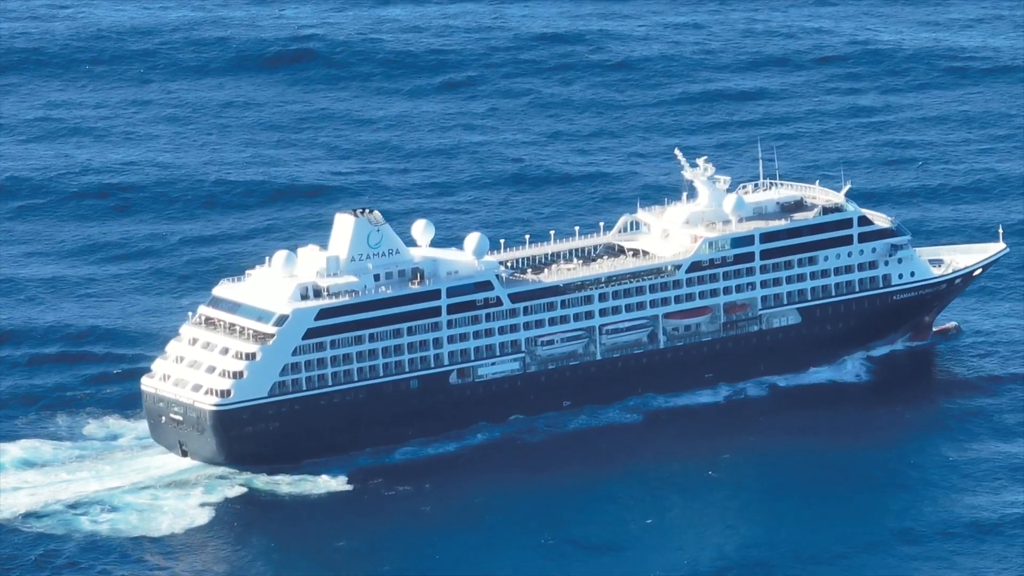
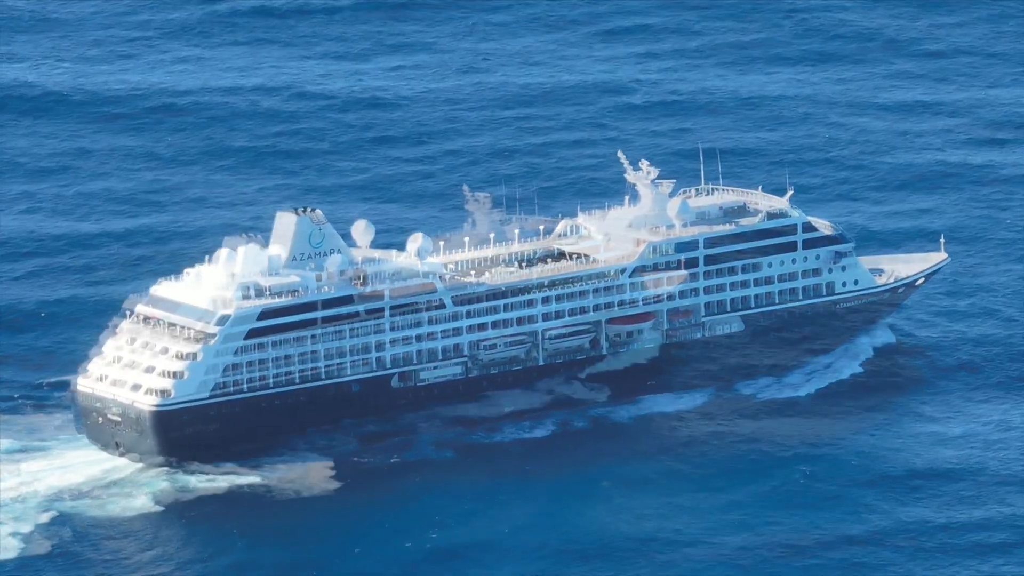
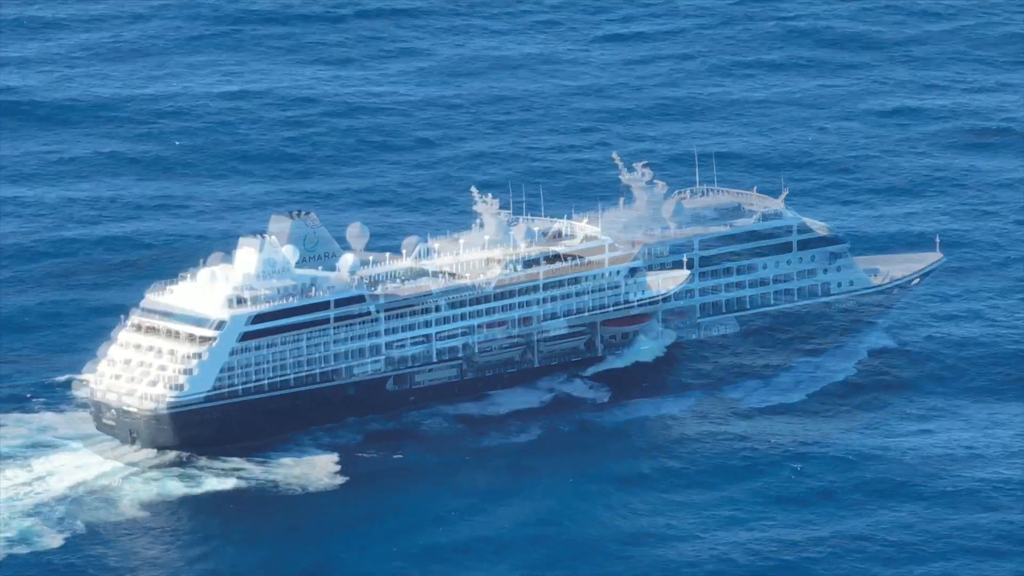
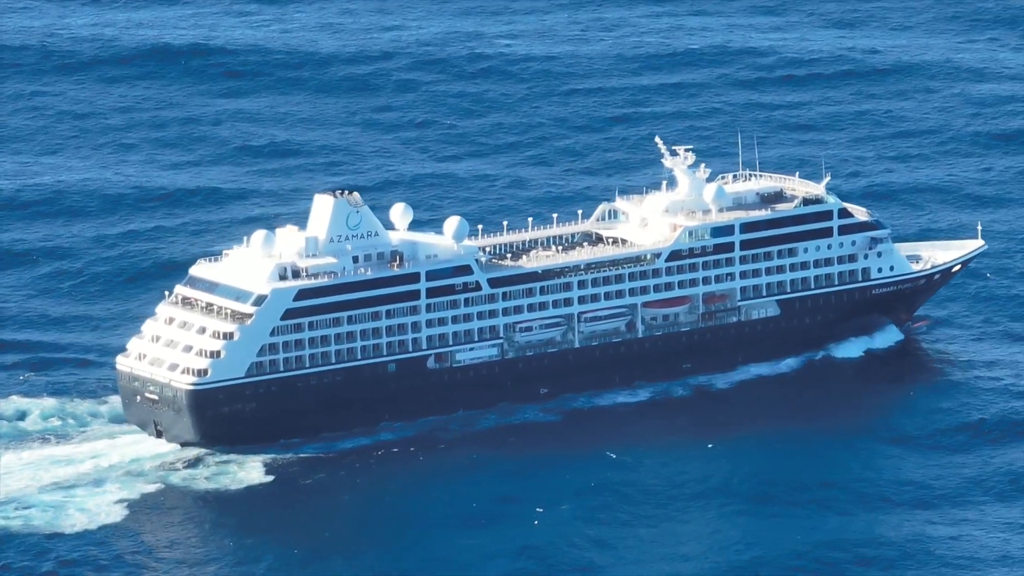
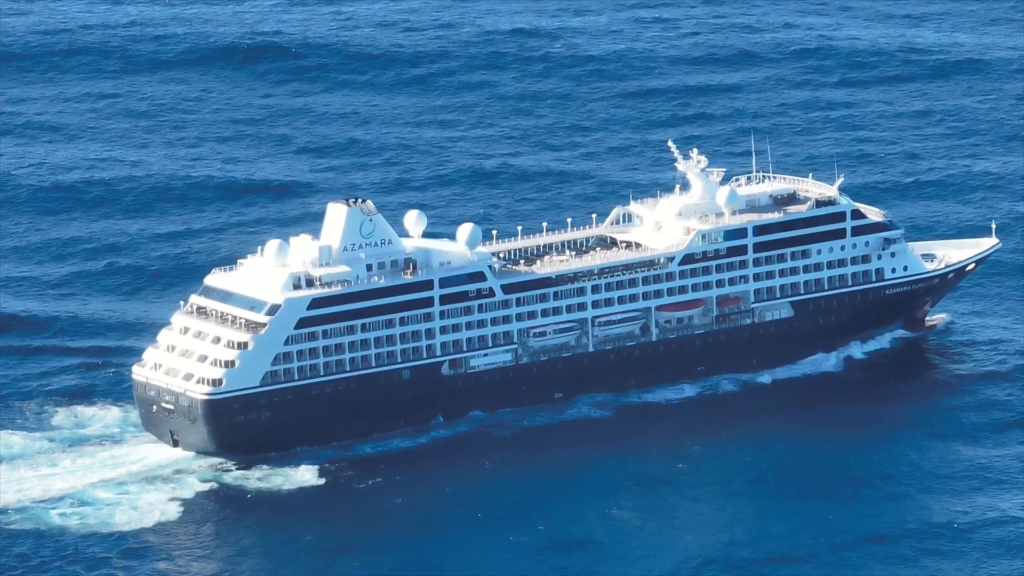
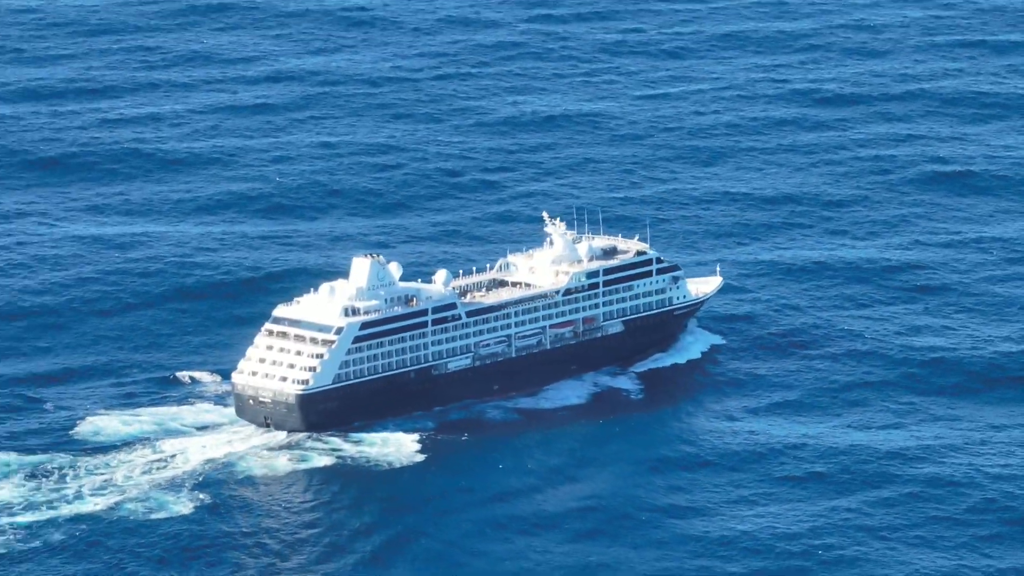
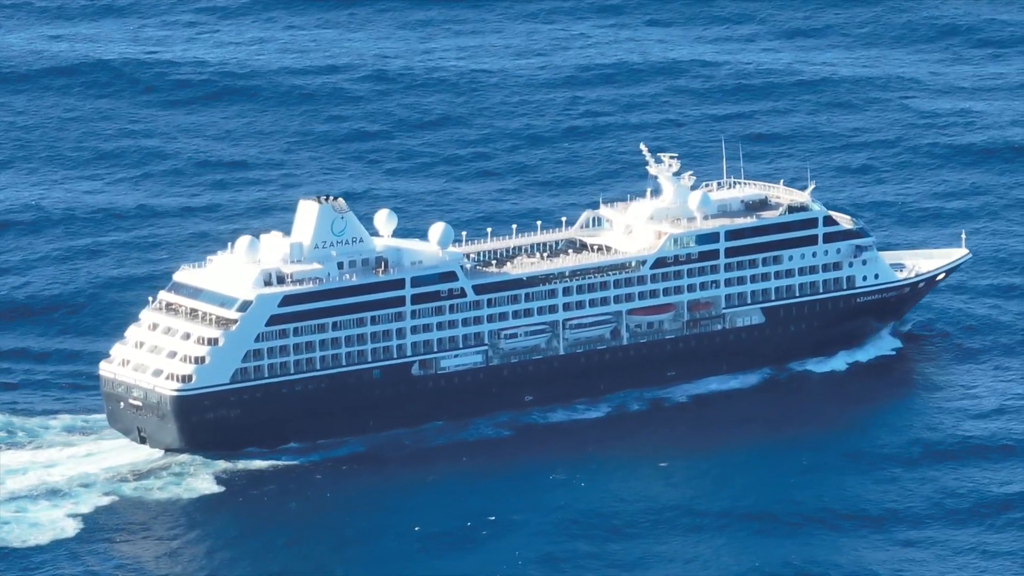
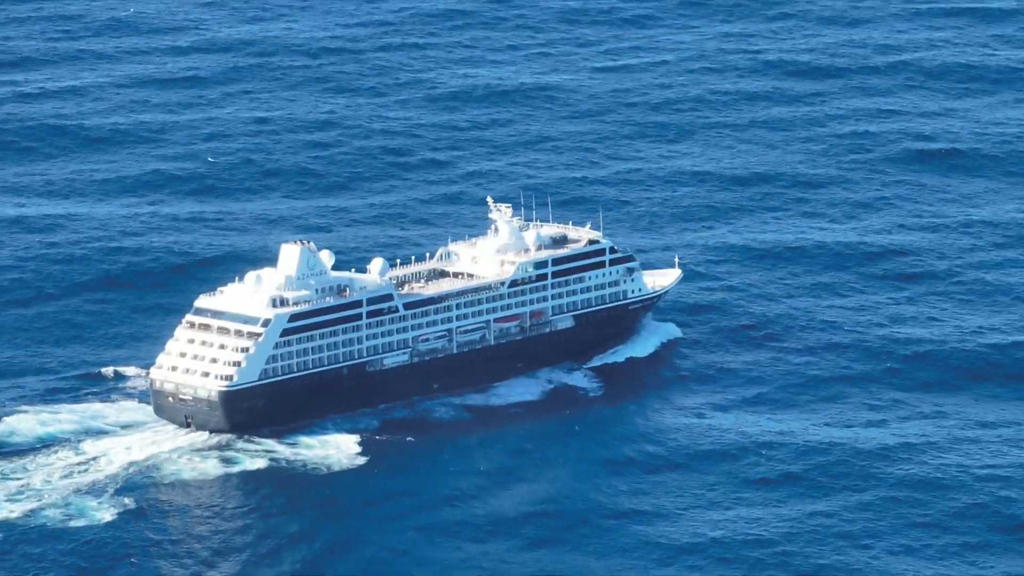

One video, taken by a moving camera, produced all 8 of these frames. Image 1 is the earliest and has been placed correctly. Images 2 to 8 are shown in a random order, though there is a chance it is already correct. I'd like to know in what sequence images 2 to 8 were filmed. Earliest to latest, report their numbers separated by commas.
5, 4, 7, 2, 3, 8, 6
